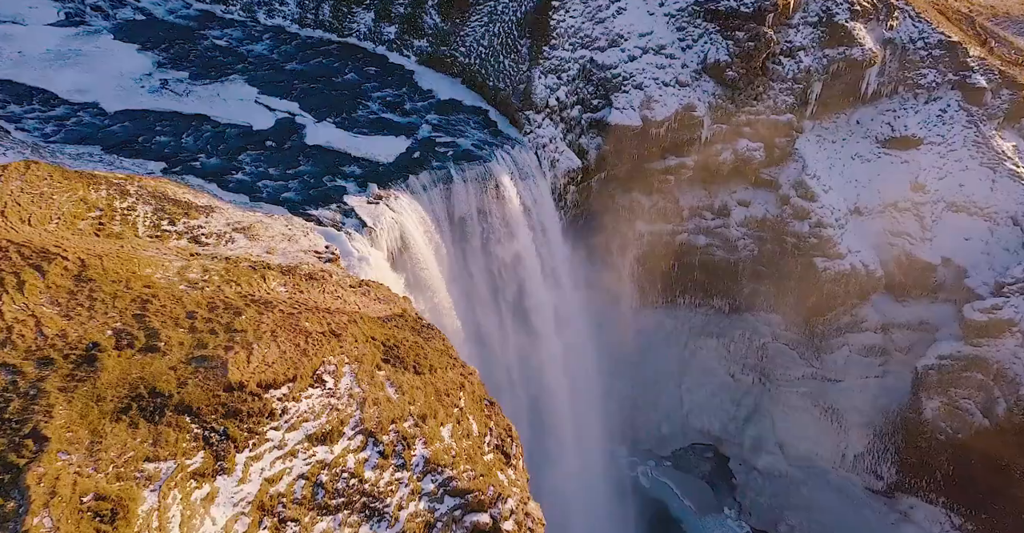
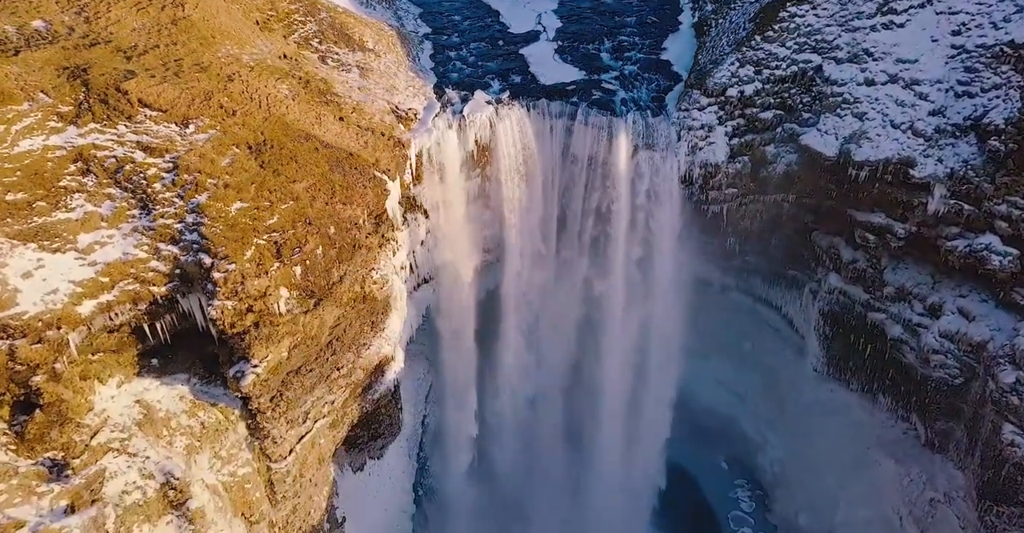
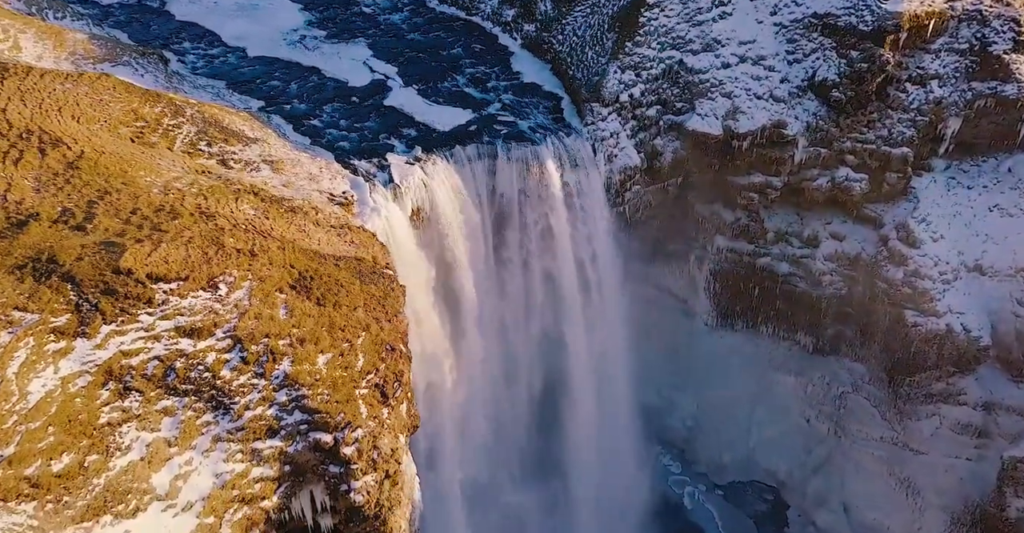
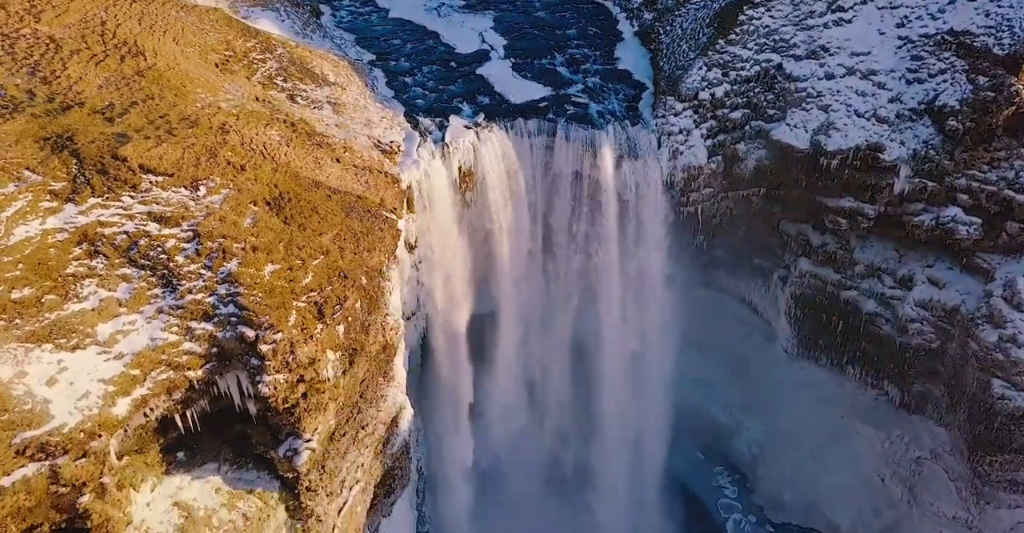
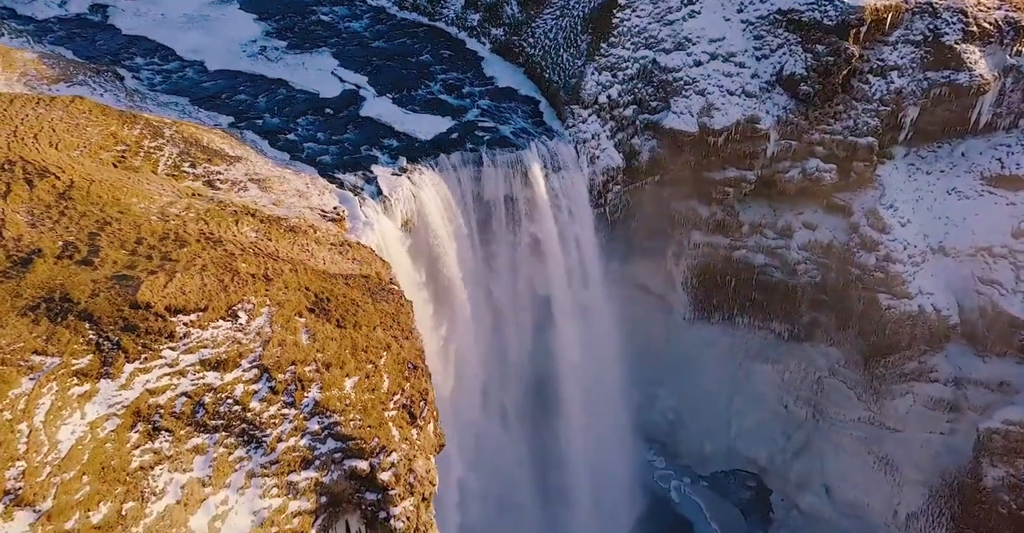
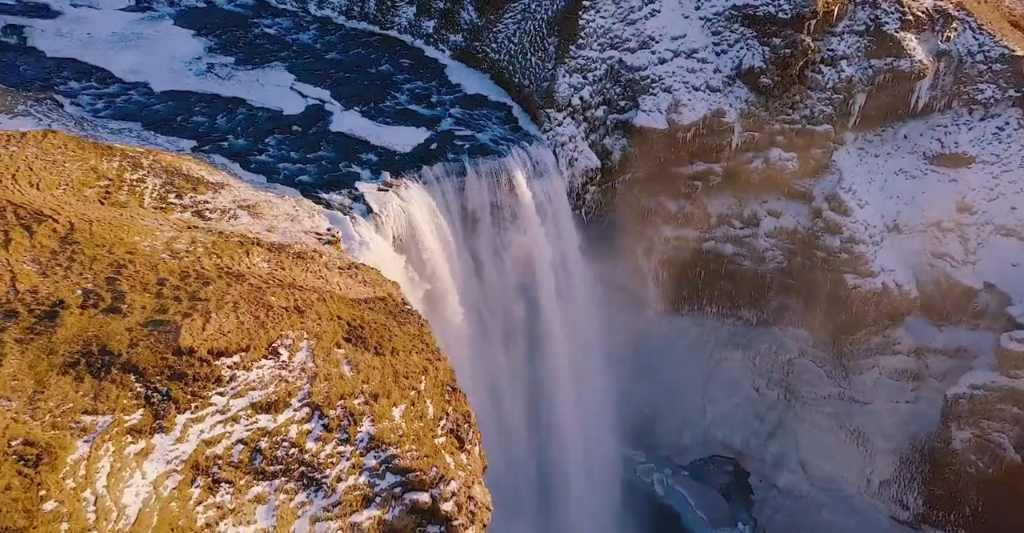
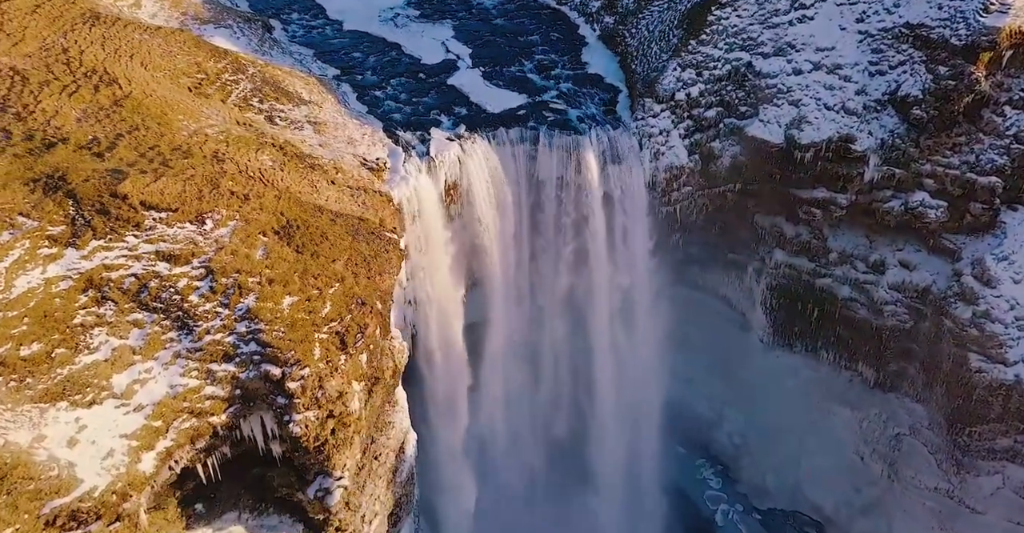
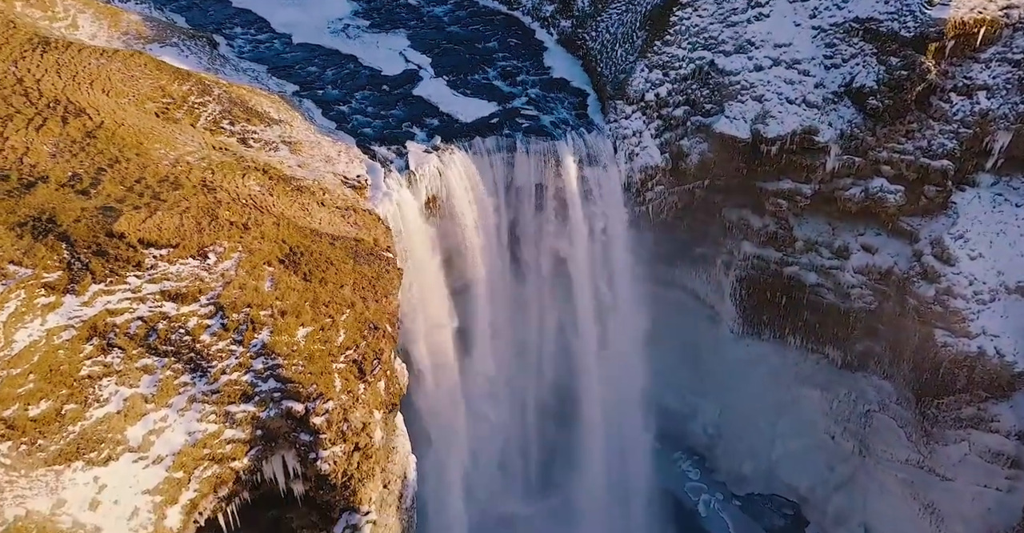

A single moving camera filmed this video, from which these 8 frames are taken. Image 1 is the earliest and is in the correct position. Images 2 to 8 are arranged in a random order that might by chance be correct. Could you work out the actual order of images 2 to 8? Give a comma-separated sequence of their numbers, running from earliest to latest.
6, 5, 3, 8, 7, 4, 2
